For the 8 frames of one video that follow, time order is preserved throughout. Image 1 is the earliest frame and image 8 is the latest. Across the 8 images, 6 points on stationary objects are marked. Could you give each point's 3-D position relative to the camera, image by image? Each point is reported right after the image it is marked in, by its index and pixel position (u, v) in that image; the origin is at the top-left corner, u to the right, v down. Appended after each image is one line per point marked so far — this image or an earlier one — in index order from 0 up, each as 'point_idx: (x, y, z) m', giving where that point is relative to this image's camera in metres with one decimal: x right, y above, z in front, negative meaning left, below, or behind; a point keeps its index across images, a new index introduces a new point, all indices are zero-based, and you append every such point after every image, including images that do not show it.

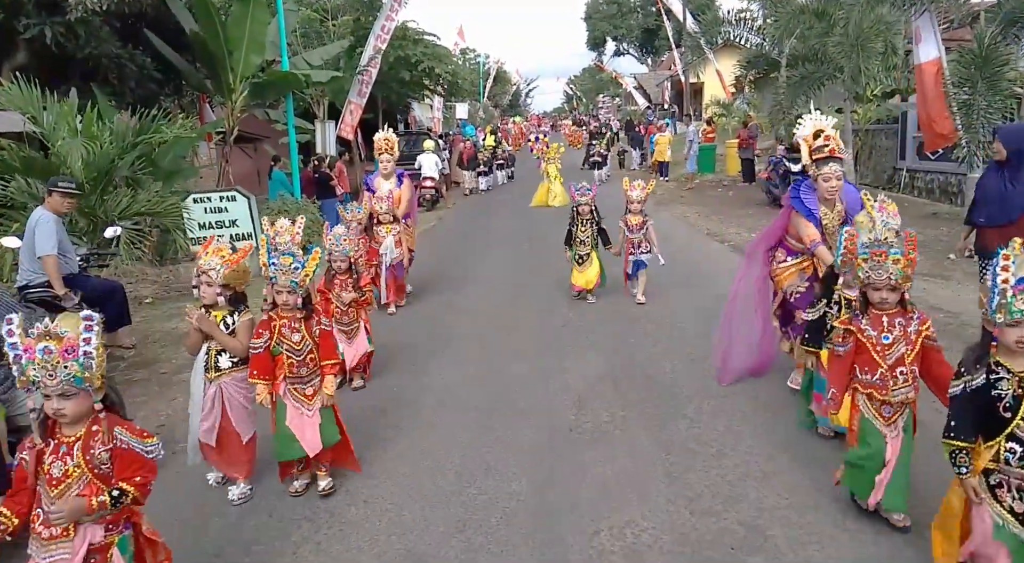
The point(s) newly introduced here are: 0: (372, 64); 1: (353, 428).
0: (-3.5, +5.4, +17.7) m
1: (-1.1, -1.0, +4.9) m
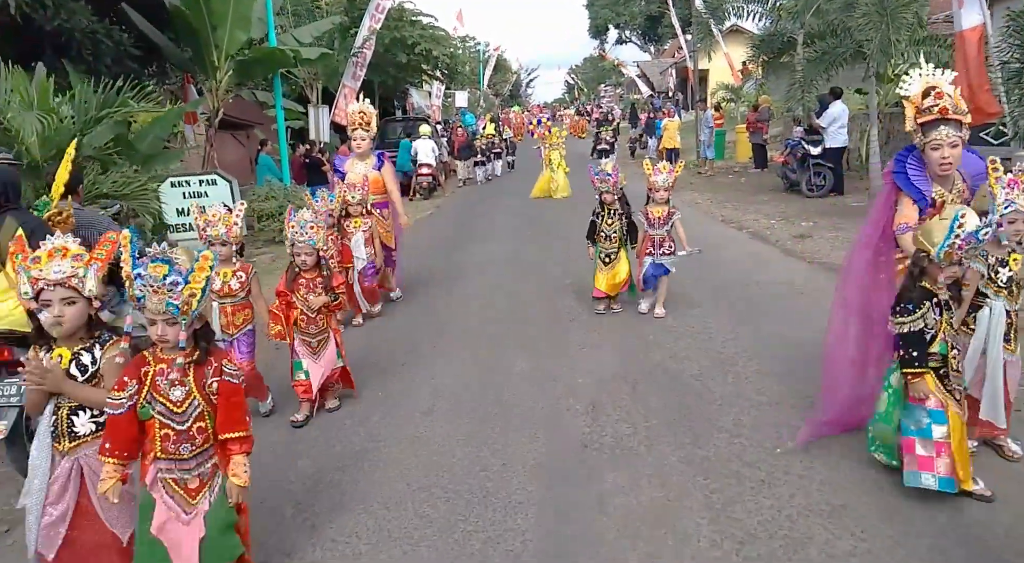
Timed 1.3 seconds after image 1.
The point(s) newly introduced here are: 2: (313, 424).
0: (-3.4, +5.6, +16.8) m
1: (-1.1, -1.0, +4.1) m
2: (-1.3, -0.9, +4.4) m
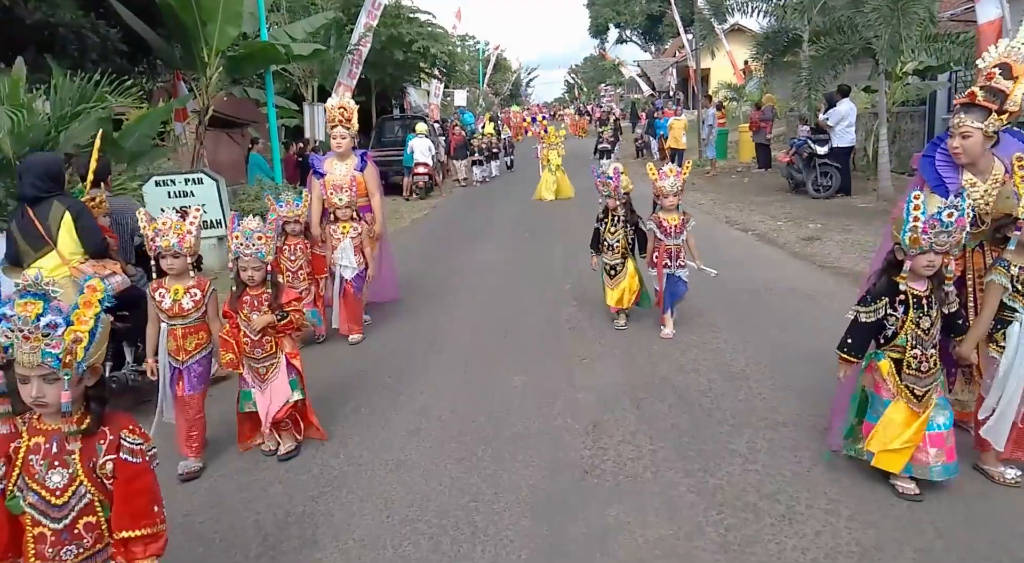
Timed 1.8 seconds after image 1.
0: (-3.5, +5.6, +16.5) m
1: (-1.1, -1.0, +3.8) m
2: (-1.3, -1.0, +4.1) m
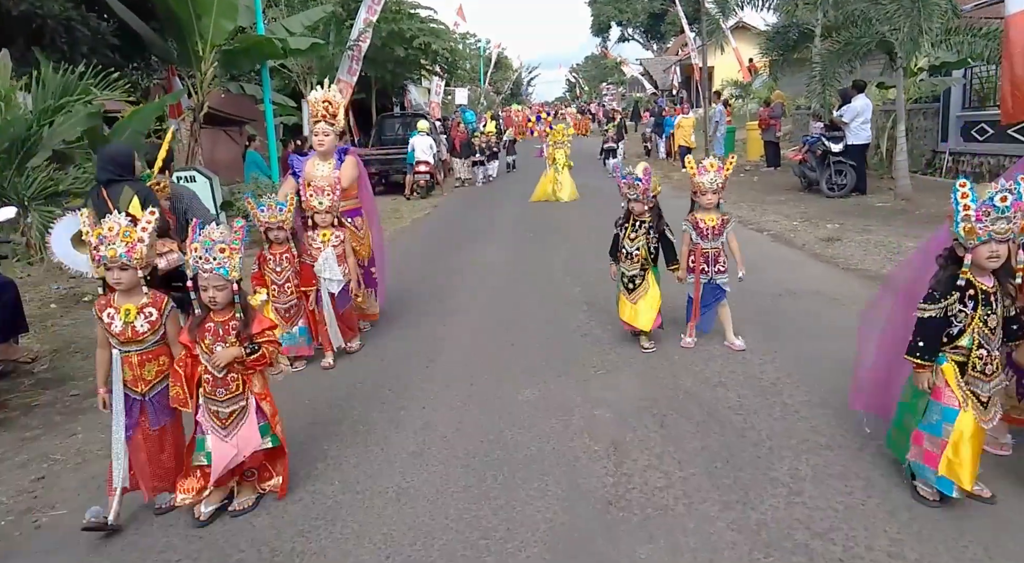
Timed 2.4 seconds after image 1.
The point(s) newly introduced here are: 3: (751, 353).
0: (-3.4, +5.6, +16.1) m
1: (-1.0, -1.0, +3.4) m
2: (-1.2, -1.0, +3.7) m
3: (+1.7, -0.5, +5.0) m
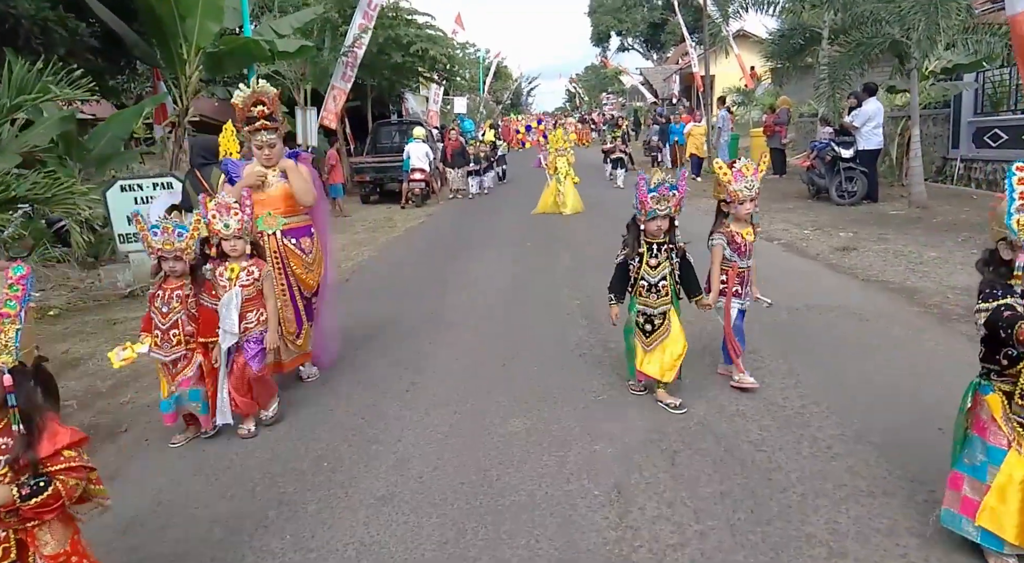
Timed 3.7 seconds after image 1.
0: (-3.4, +5.3, +15.6) m
1: (-1.1, -1.1, +2.8) m
2: (-1.3, -1.1, +3.1) m
3: (+1.7, -0.6, +4.5) m
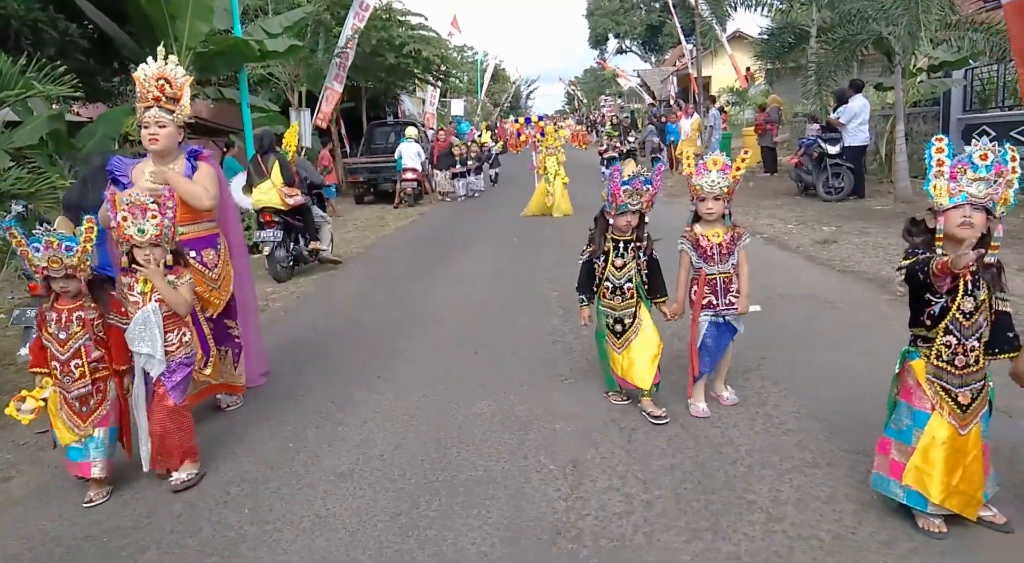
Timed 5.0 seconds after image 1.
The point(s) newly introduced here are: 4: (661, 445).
0: (-3.6, +5.3, +15.7) m
1: (-1.3, -1.0, +2.9) m
2: (-1.5, -1.0, +3.2) m
3: (+1.5, -0.5, +4.5) m
4: (+0.7, -0.8, +3.4) m
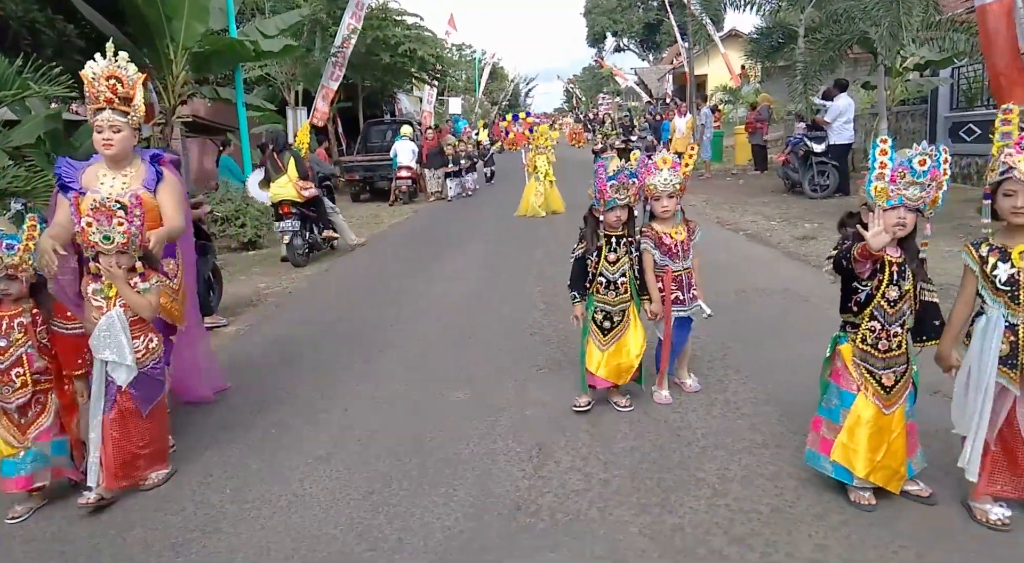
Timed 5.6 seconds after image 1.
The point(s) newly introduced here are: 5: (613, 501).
0: (-3.8, +5.4, +15.9) m
1: (-1.5, -1.0, +3.1) m
2: (-1.6, -0.9, +3.4) m
3: (+1.3, -0.5, +4.7) m
4: (+0.6, -0.8, +3.6) m
5: (+0.4, -0.9, +2.9) m
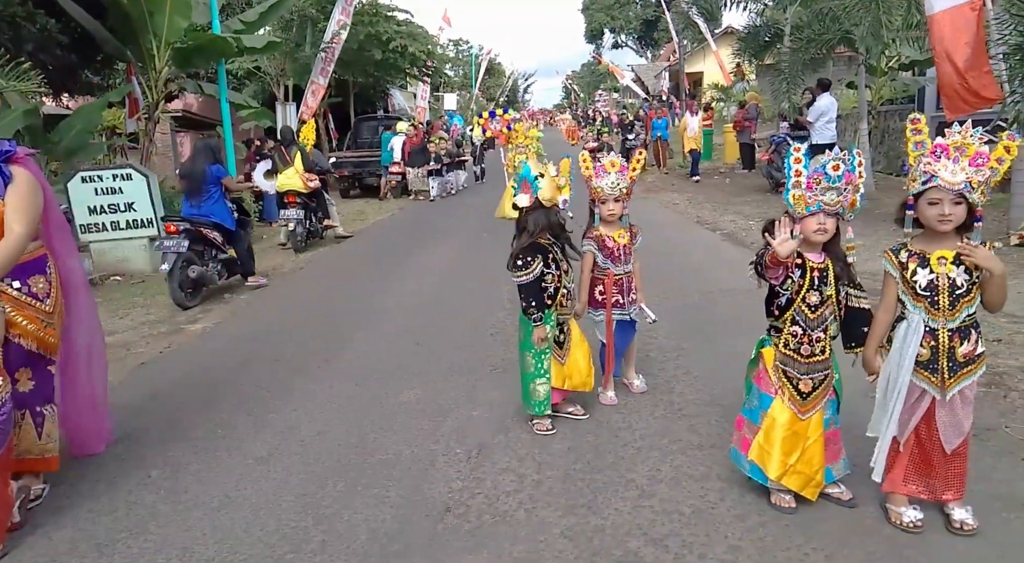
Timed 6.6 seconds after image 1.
0: (-4.1, +5.5, +15.9) m
1: (-1.8, -1.0, +3.1) m
2: (-1.9, -0.9, +3.4) m
3: (+1.0, -0.5, +4.8) m
4: (+0.3, -0.8, +3.6) m
5: (+0.1, -0.9, +2.9) m
